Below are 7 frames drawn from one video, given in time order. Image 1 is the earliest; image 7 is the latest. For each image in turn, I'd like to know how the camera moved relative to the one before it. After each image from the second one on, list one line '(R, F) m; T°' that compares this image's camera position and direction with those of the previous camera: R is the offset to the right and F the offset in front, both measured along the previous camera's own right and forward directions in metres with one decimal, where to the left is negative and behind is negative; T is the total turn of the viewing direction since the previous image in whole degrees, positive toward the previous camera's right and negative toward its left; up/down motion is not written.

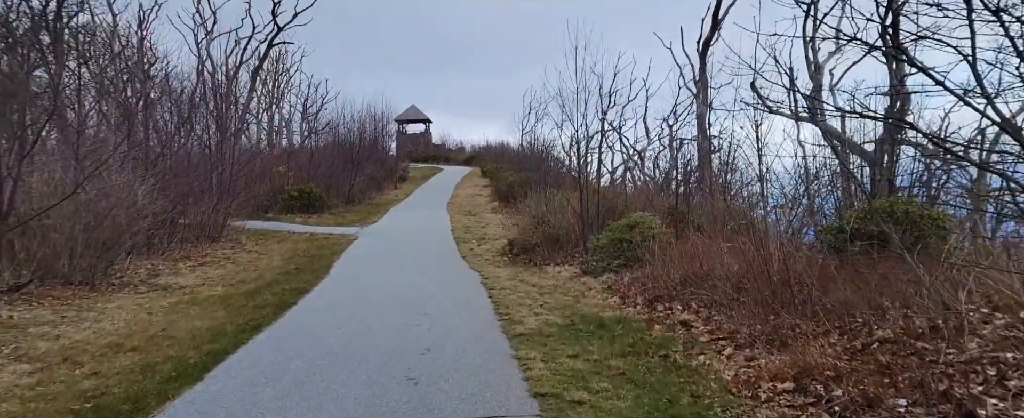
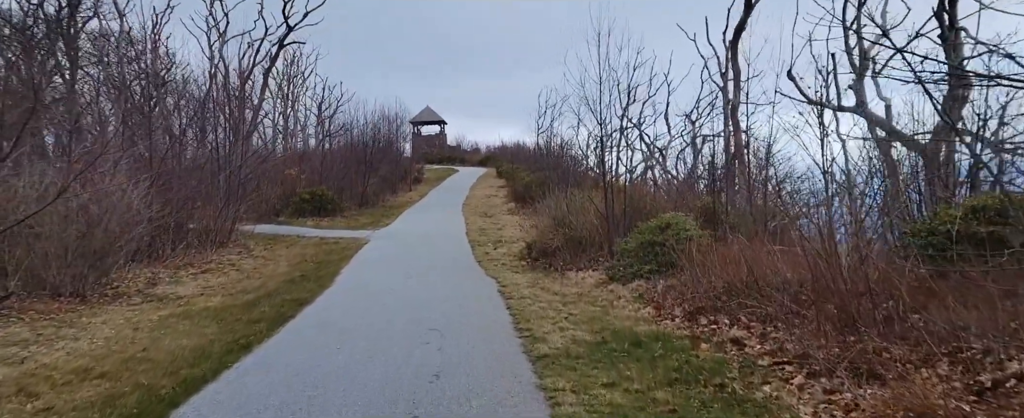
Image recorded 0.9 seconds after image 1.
(0.0, +0.7) m; -2°
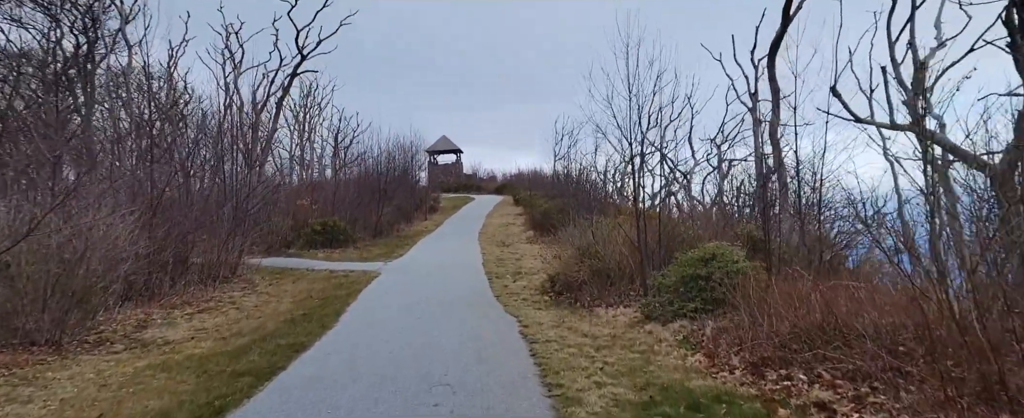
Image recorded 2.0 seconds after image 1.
(-0.1, +0.8) m; -2°
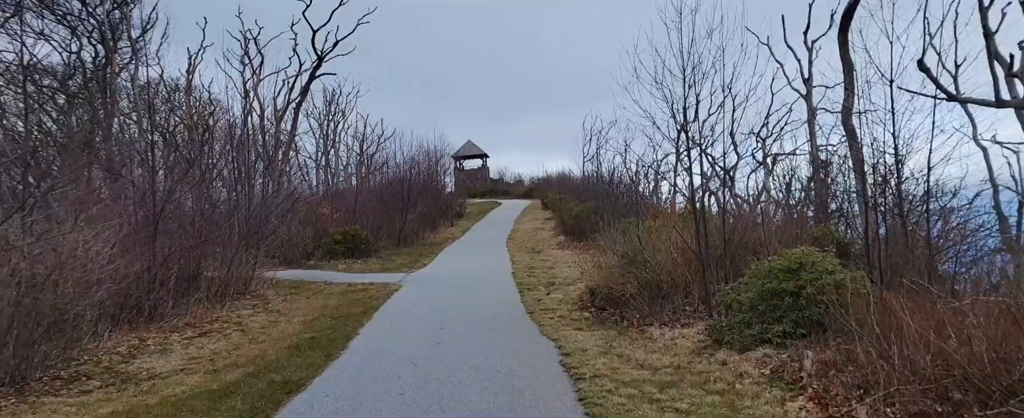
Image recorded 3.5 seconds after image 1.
(-0.1, +1.2) m; -3°
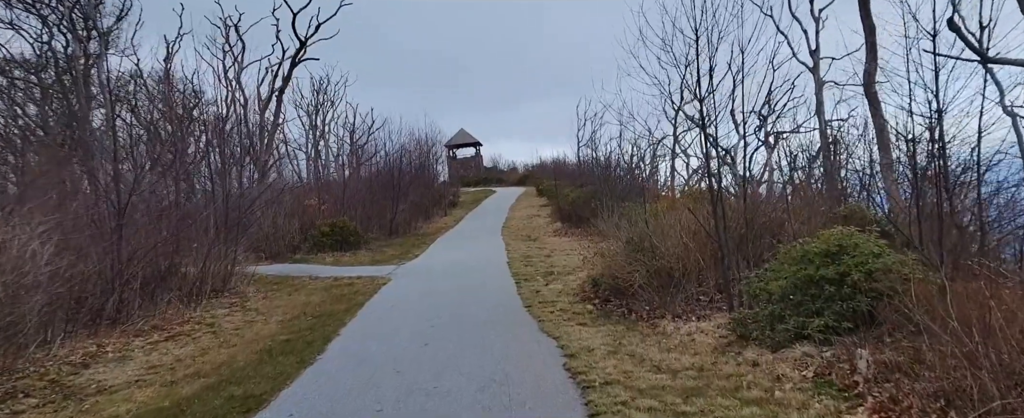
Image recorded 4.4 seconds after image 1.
(0.0, +0.8) m; 0°
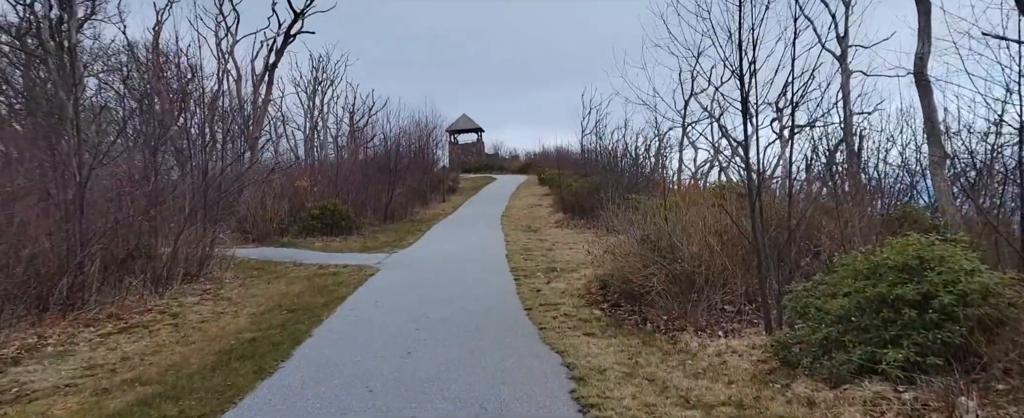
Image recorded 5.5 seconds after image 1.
(0.0, +0.9) m; 0°
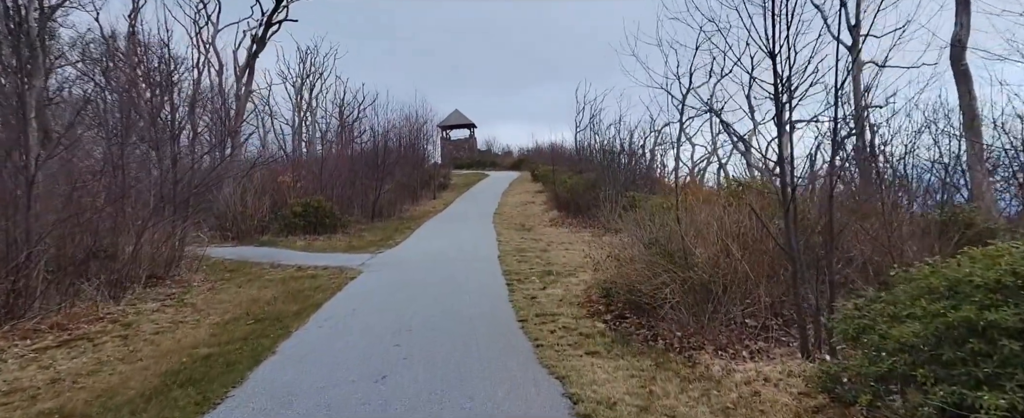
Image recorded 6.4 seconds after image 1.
(0.0, +0.8) m; +1°
